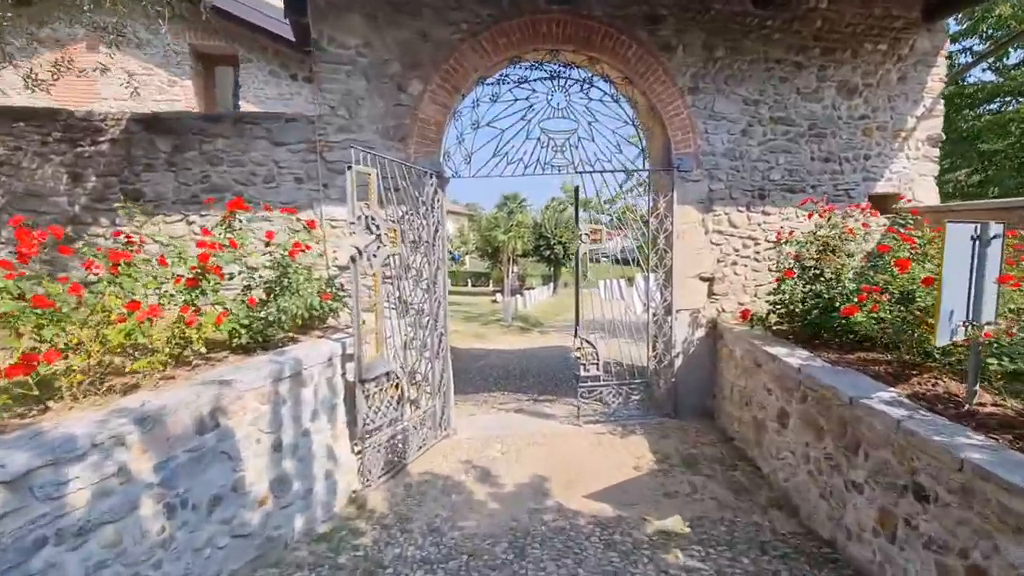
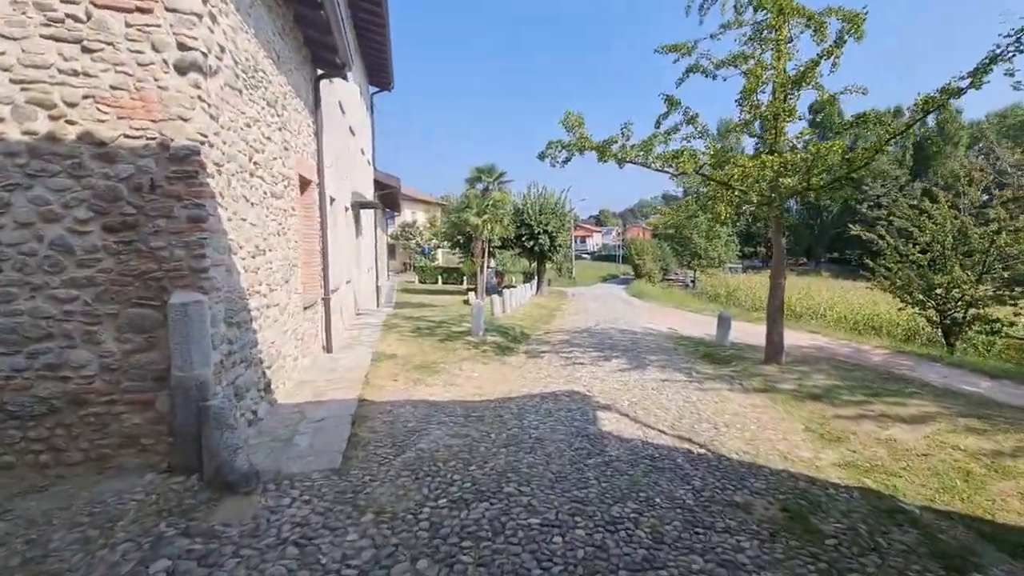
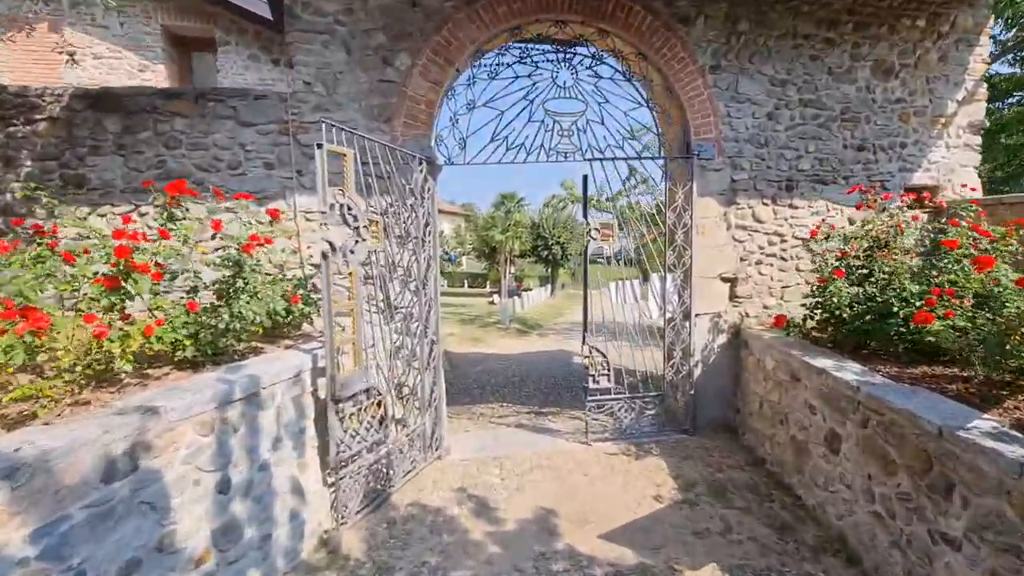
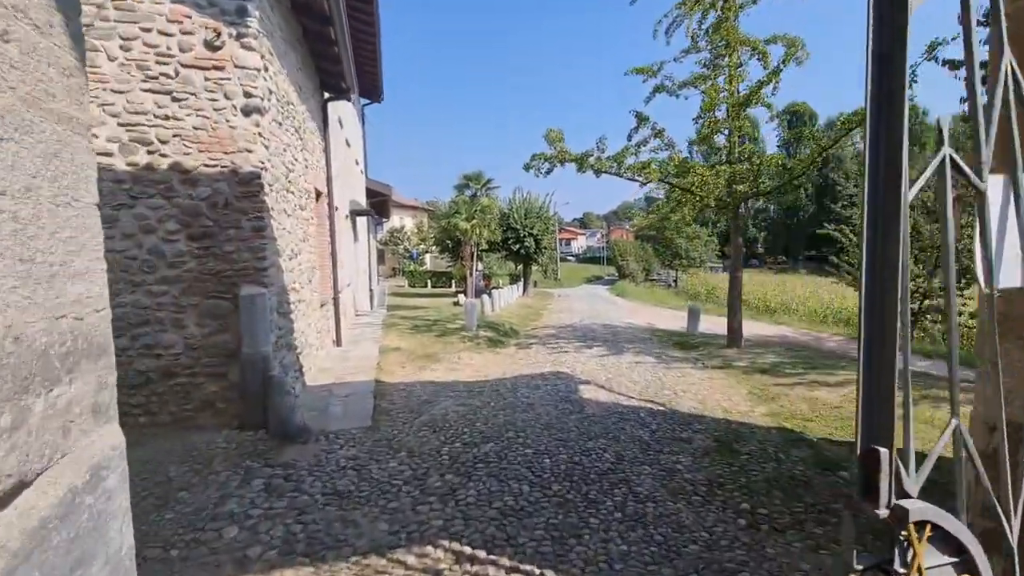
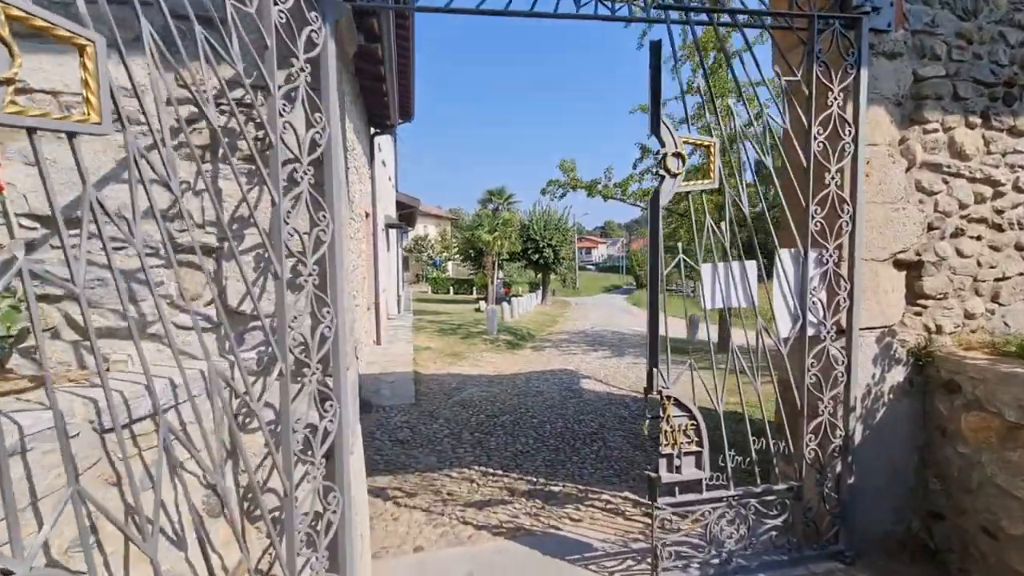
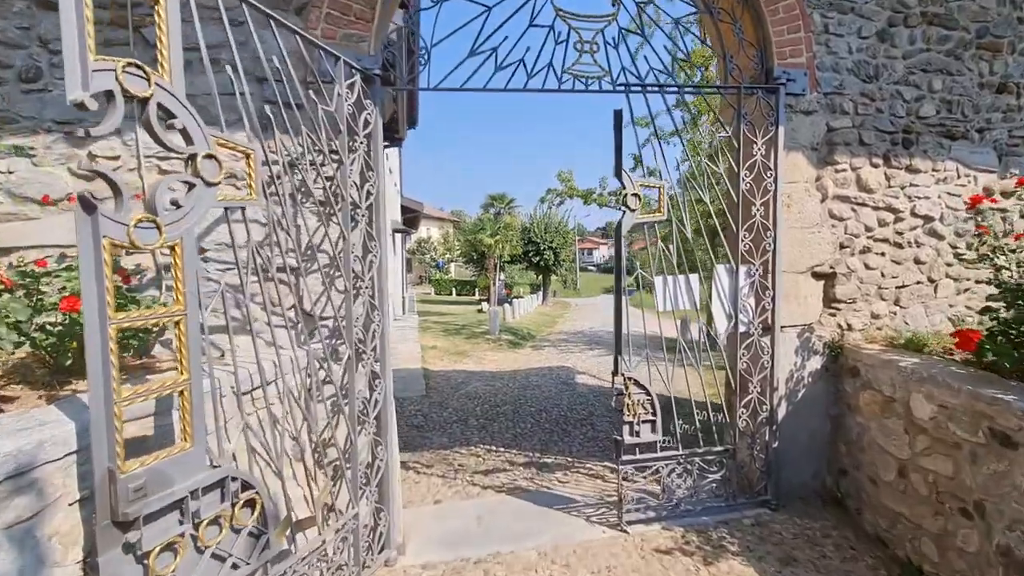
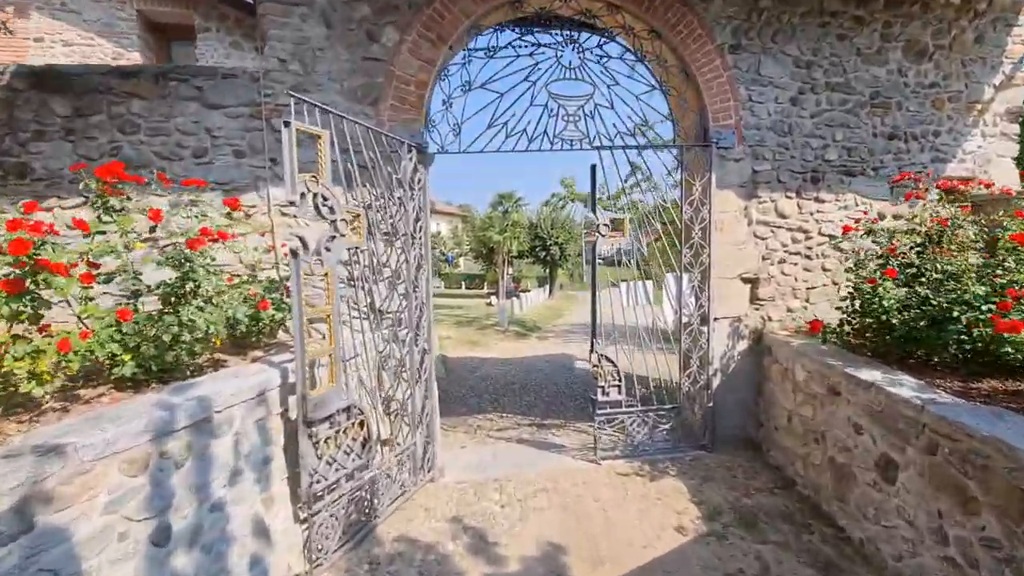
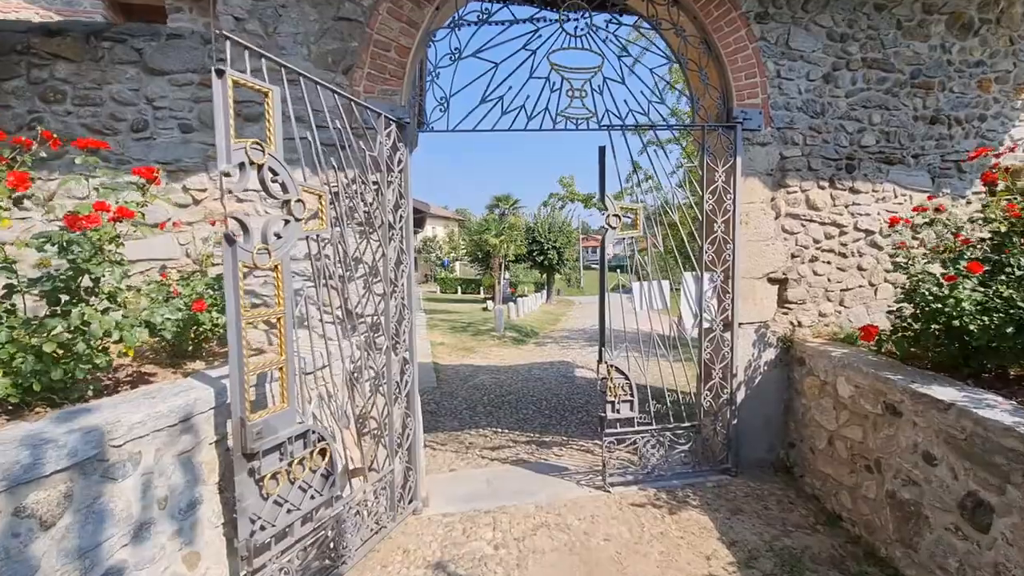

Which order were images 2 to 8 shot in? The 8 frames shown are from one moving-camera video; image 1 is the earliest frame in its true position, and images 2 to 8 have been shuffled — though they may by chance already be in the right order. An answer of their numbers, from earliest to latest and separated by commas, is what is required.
3, 7, 8, 6, 5, 4, 2
